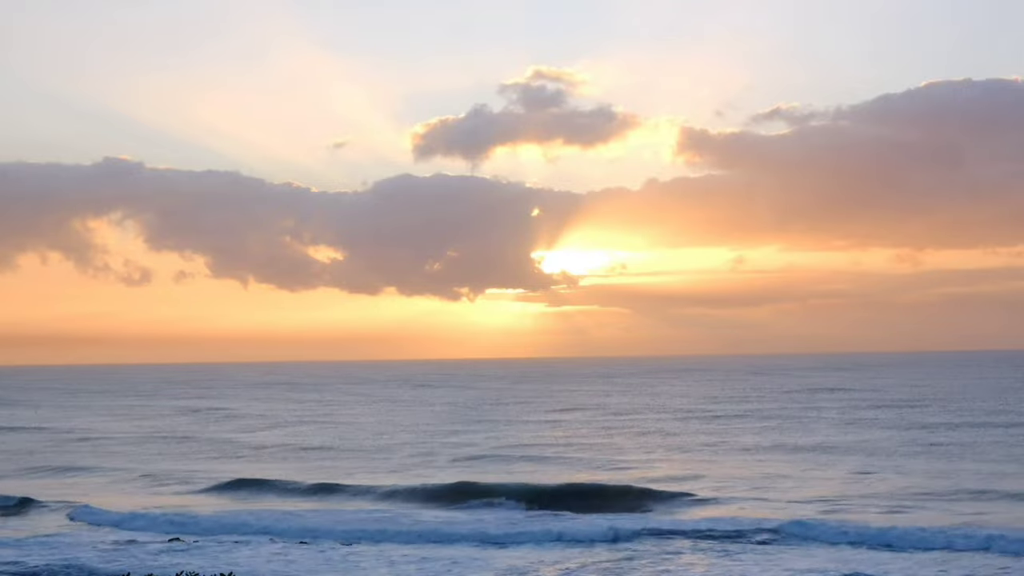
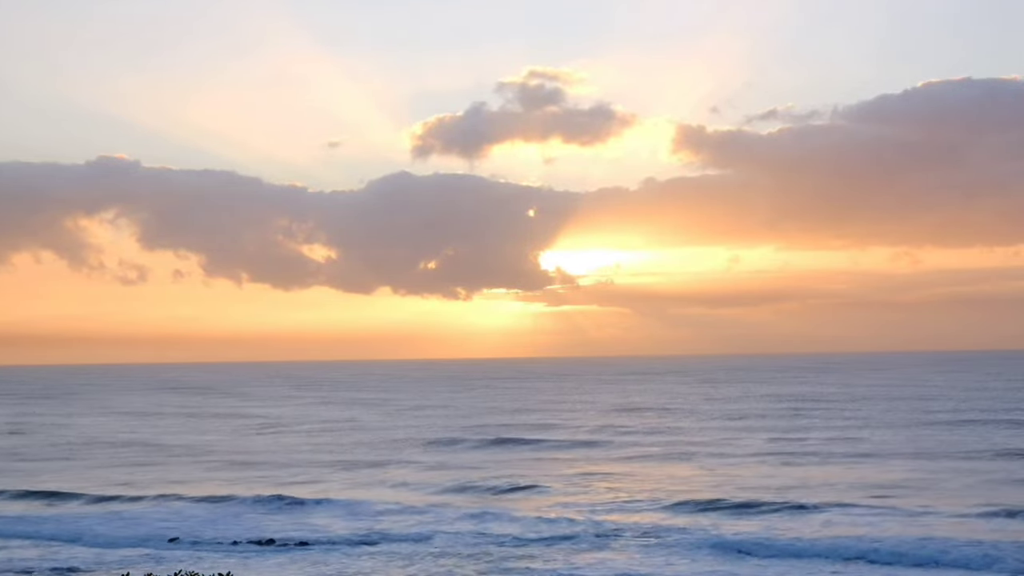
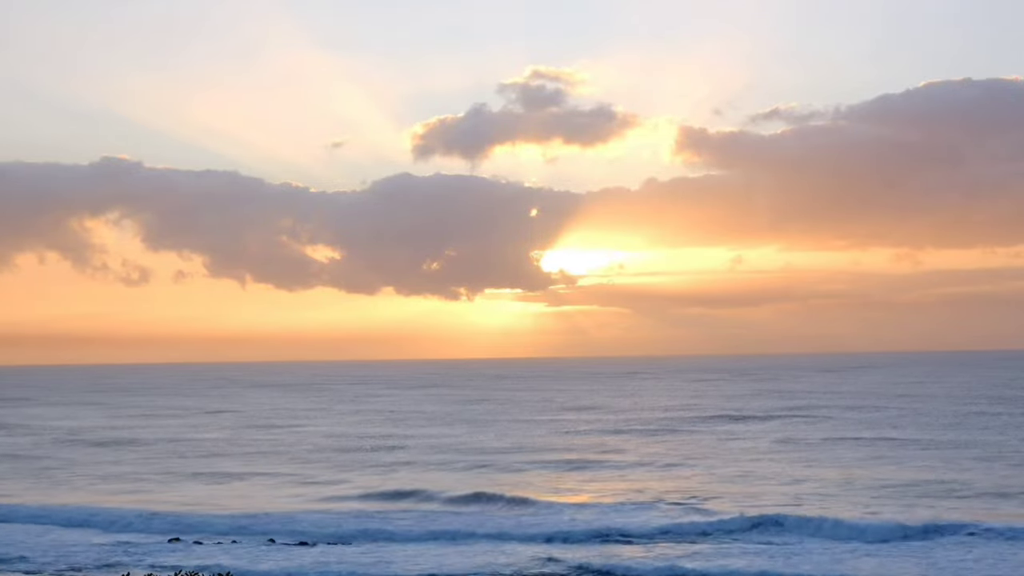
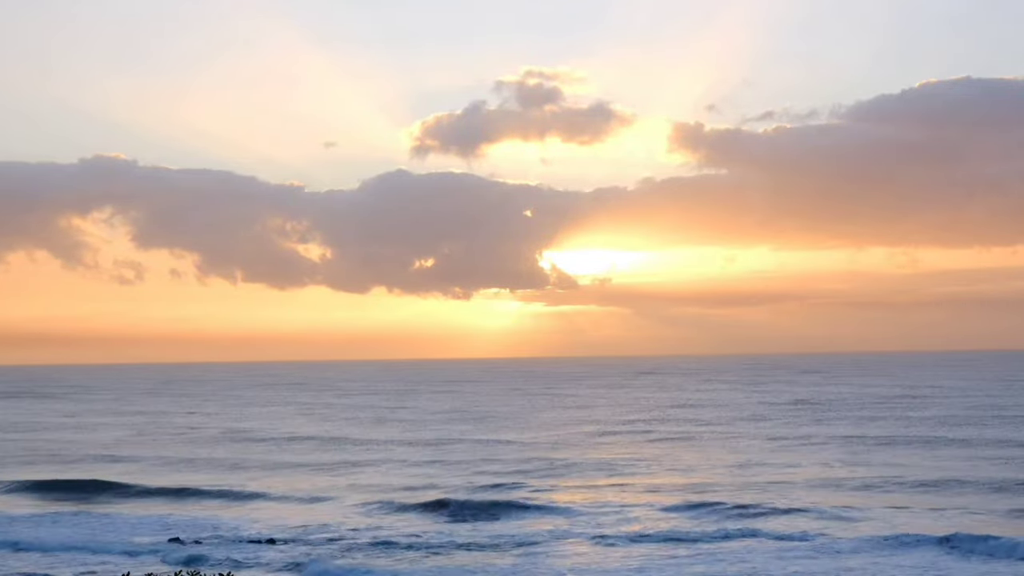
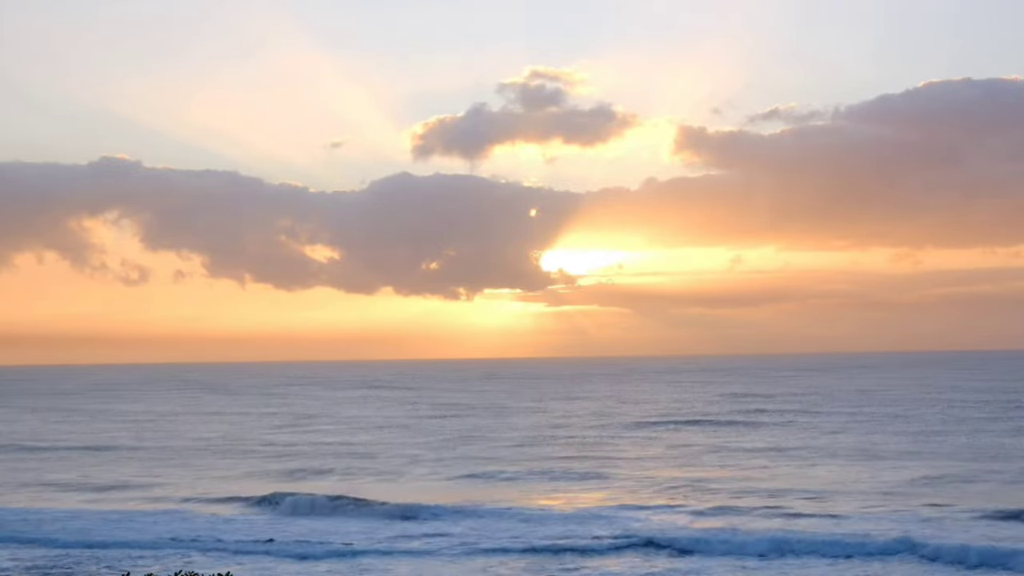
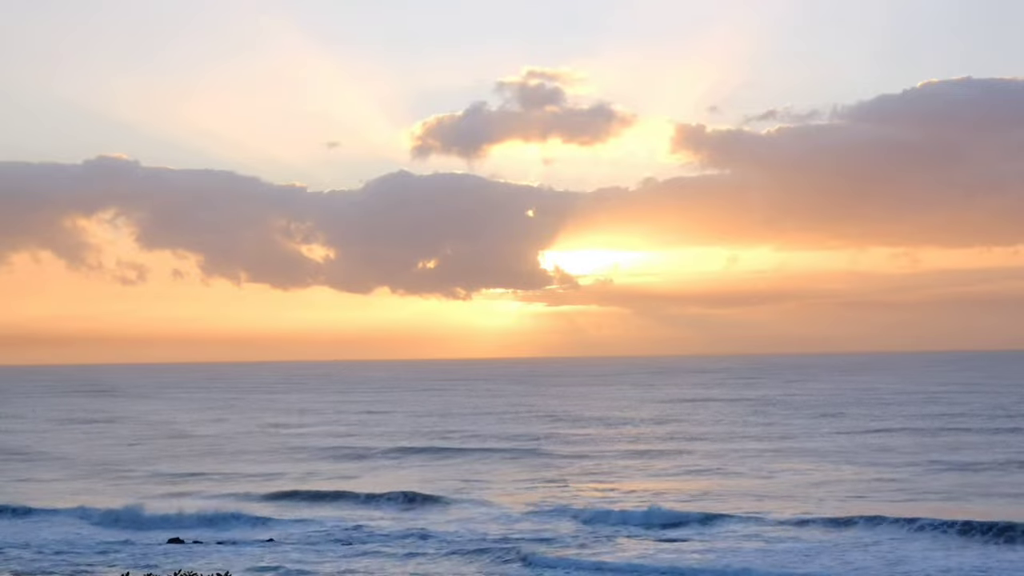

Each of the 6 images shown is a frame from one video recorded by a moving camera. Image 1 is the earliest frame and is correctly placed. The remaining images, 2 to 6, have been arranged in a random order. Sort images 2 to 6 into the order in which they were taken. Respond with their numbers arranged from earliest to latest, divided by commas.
3, 5, 2, 6, 4
